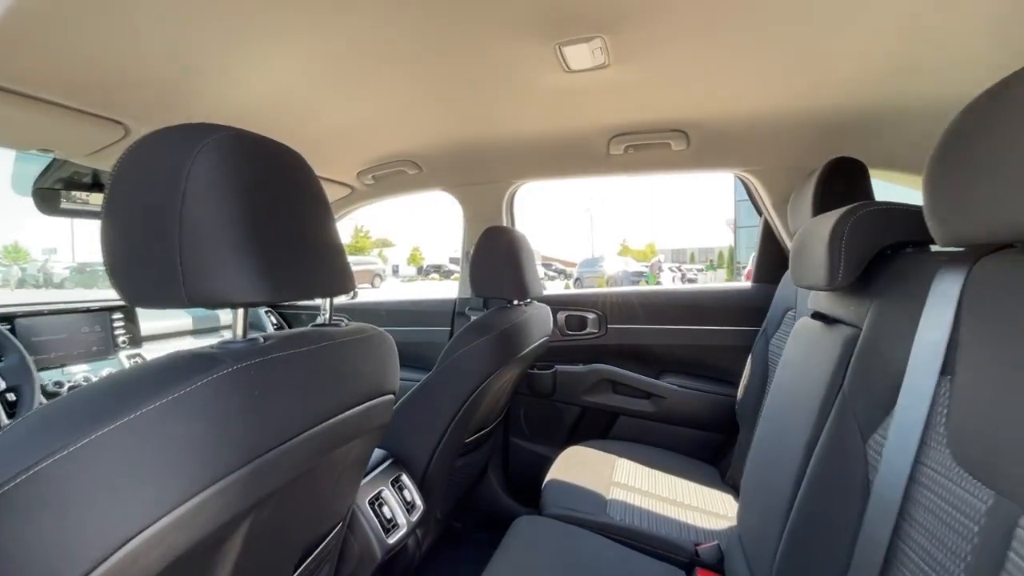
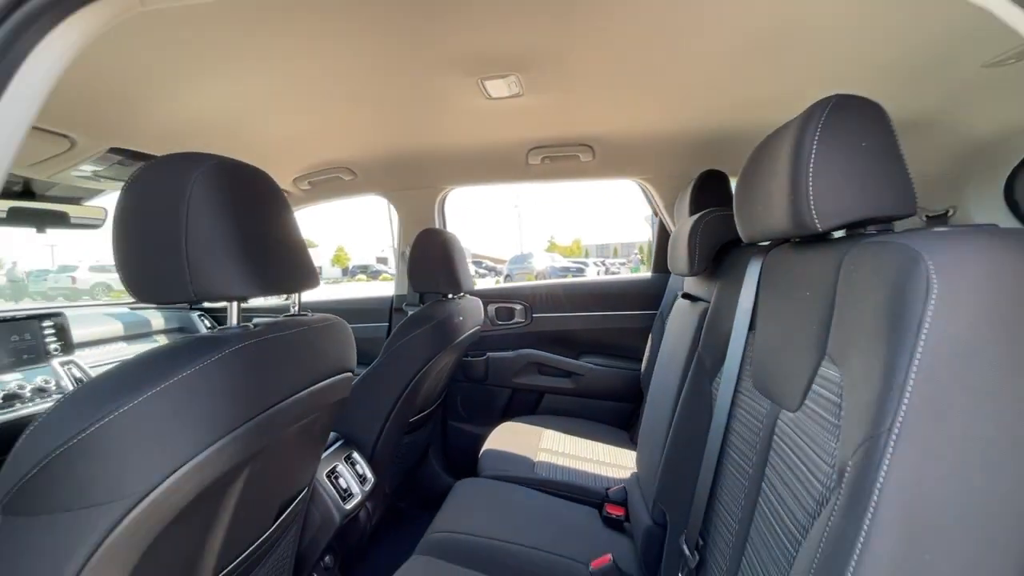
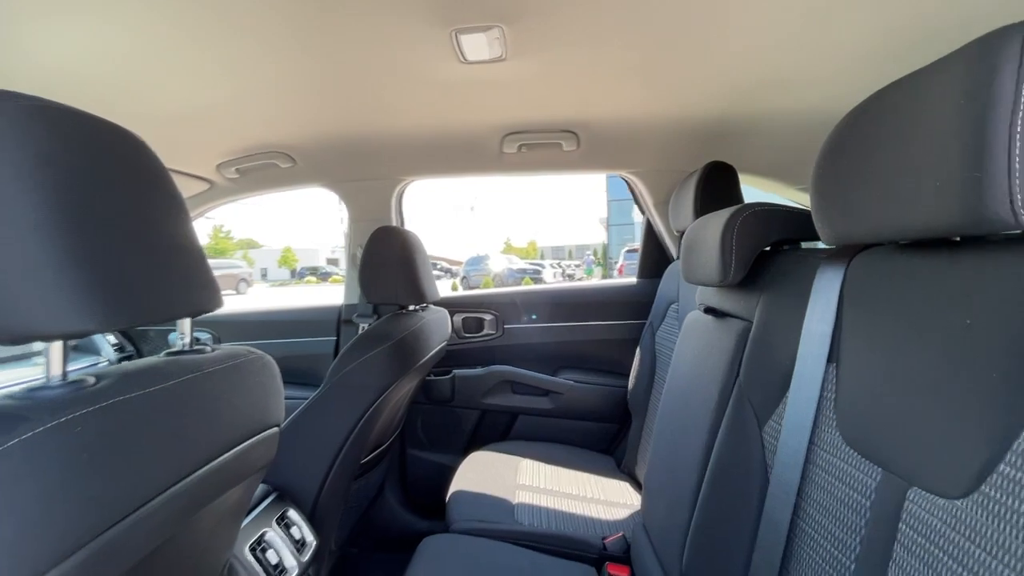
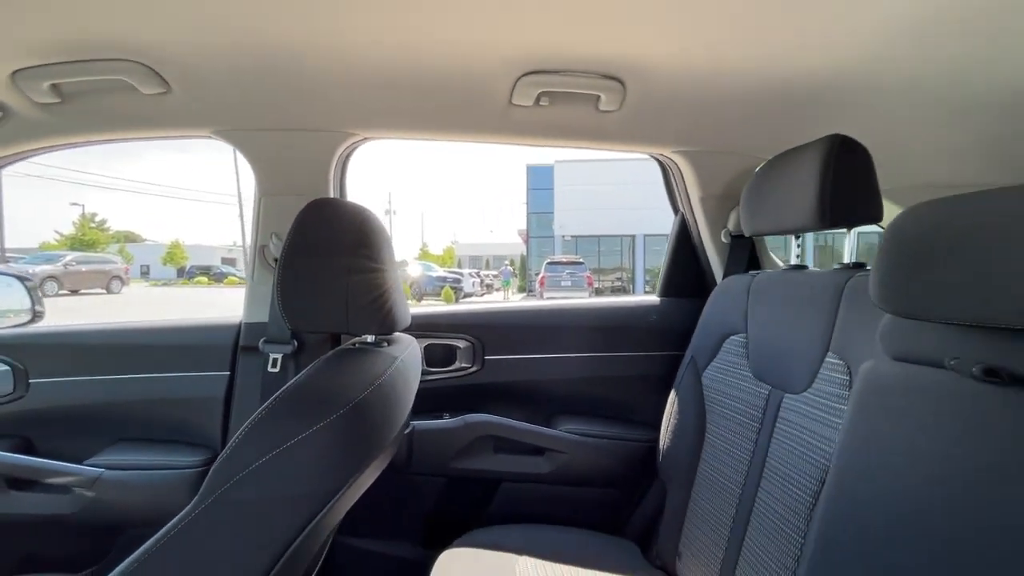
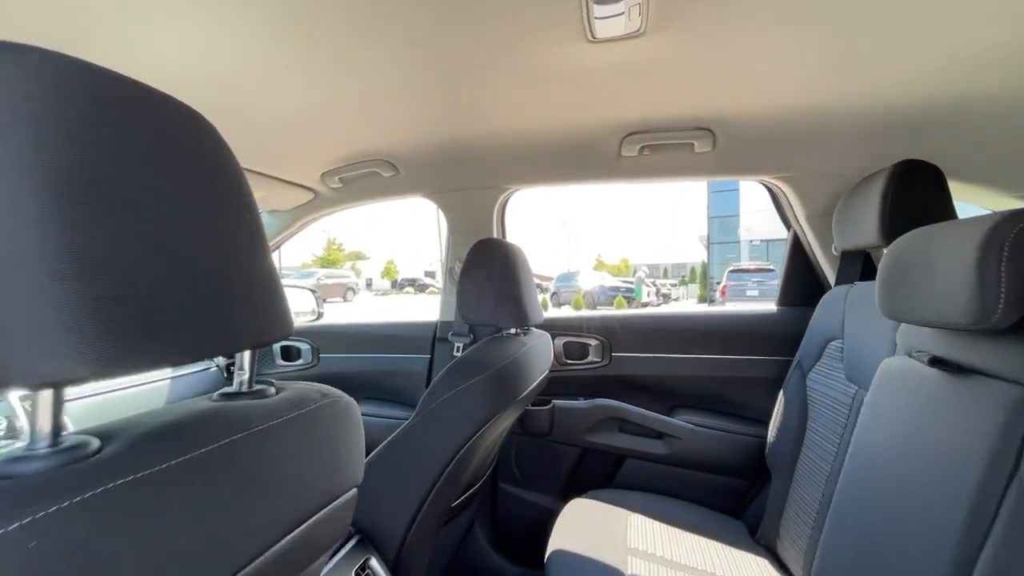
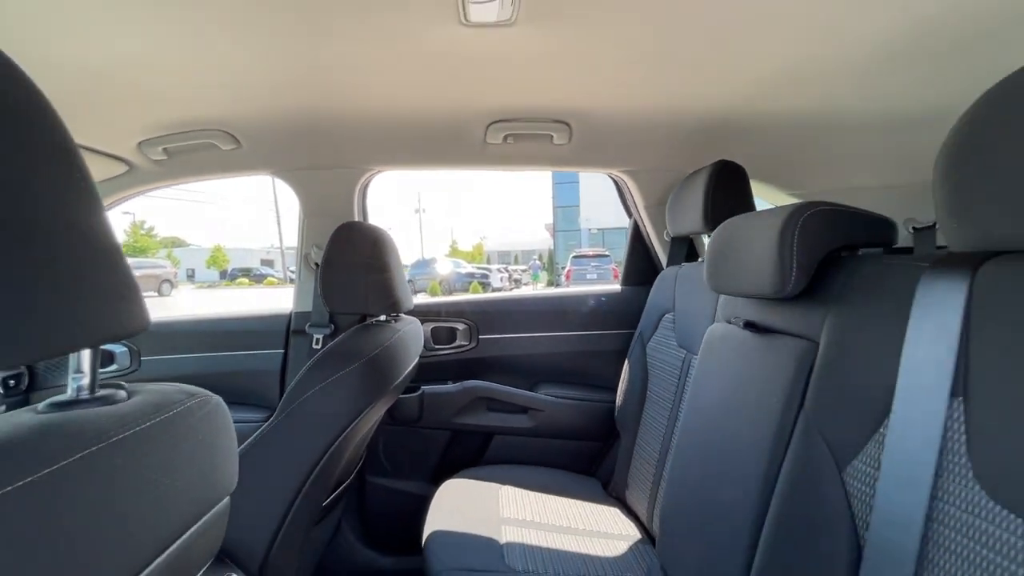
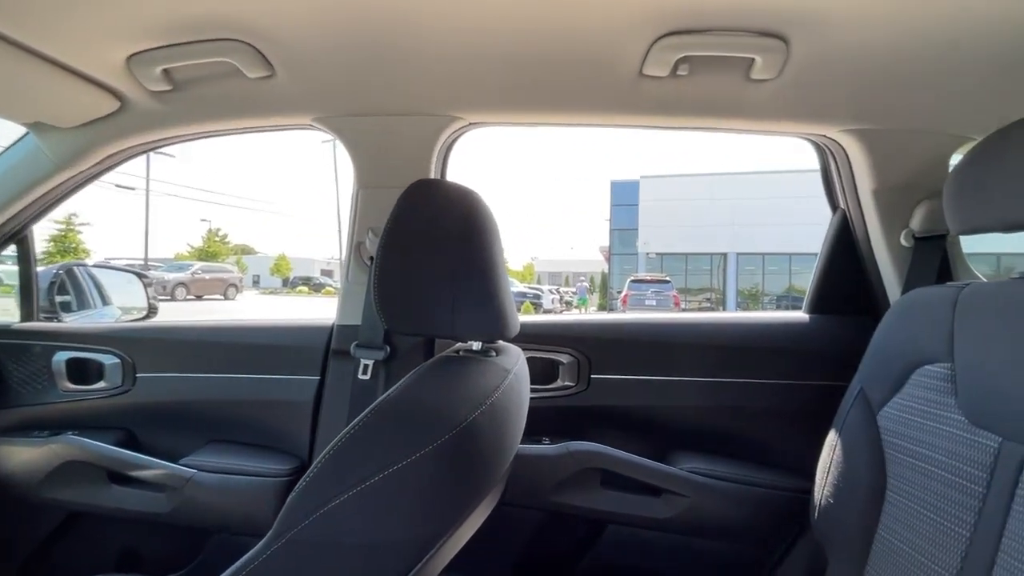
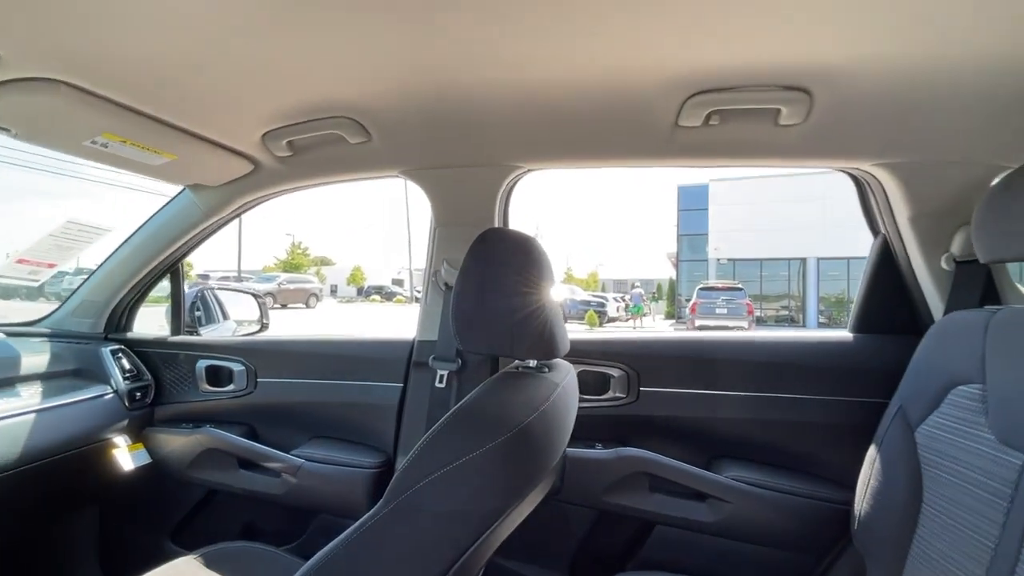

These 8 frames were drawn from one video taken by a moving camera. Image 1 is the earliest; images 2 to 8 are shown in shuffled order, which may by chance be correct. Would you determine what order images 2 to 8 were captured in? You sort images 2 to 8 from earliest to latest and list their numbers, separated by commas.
5, 8, 7, 4, 6, 3, 2
